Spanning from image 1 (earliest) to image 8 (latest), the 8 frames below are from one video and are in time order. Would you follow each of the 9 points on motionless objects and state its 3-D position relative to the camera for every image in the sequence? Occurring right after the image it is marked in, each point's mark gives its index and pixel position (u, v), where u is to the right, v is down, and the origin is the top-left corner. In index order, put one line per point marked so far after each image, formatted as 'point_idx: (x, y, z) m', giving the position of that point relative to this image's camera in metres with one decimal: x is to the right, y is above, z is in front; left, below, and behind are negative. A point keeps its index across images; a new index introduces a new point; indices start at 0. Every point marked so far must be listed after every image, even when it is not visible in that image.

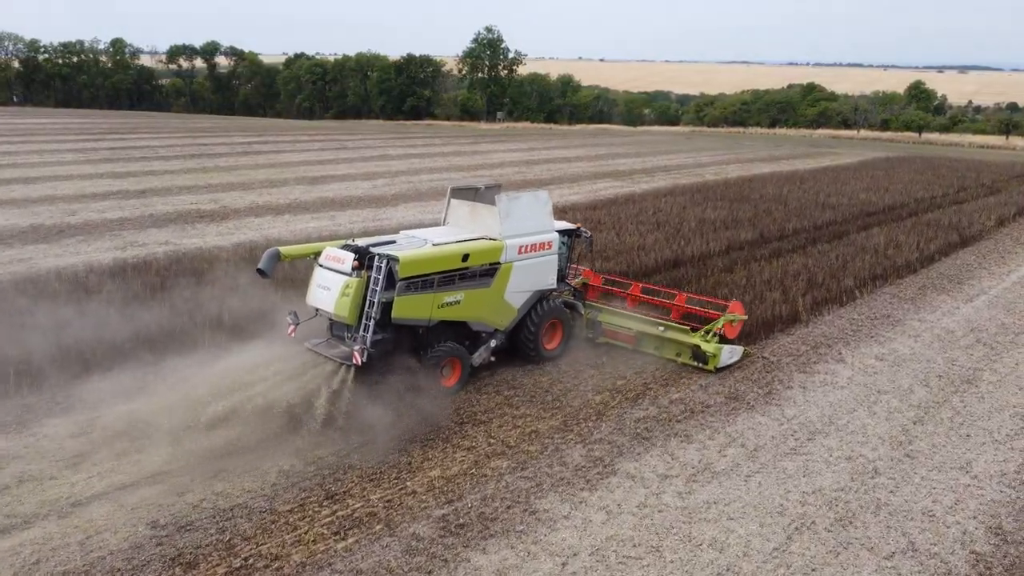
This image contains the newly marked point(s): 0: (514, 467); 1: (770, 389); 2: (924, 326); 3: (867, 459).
0: (0.0, -1.5, +6.6) m
1: (+2.7, -1.1, +8.5) m
2: (+5.6, -0.5, +10.8) m
3: (+3.0, -1.5, +6.9) m
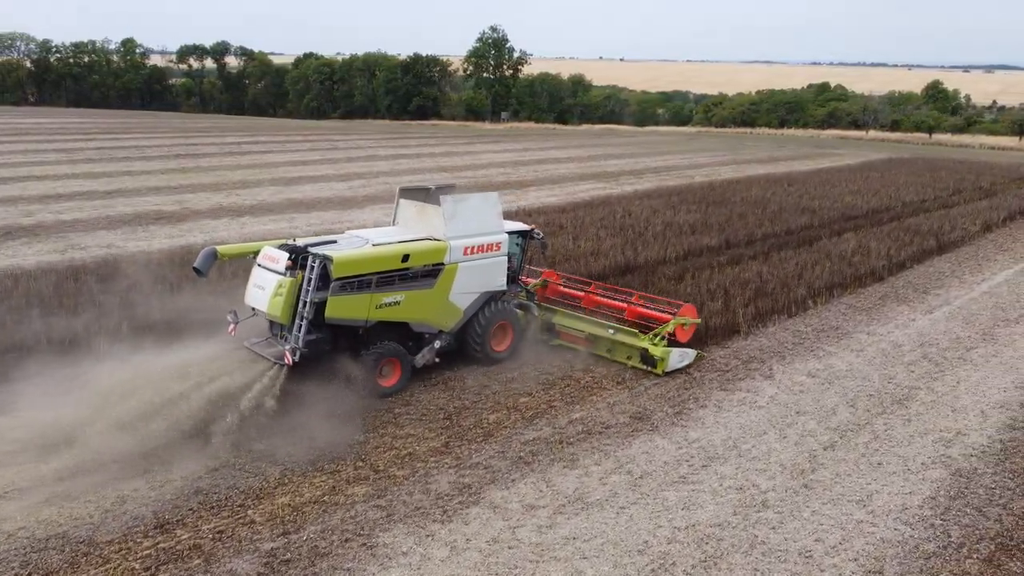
0: (-1.1, -1.6, +6.1) m
1: (+1.7, -1.2, +7.9) m
2: (+4.6, -0.7, +10.2) m
3: (+1.9, -1.6, +6.3) m
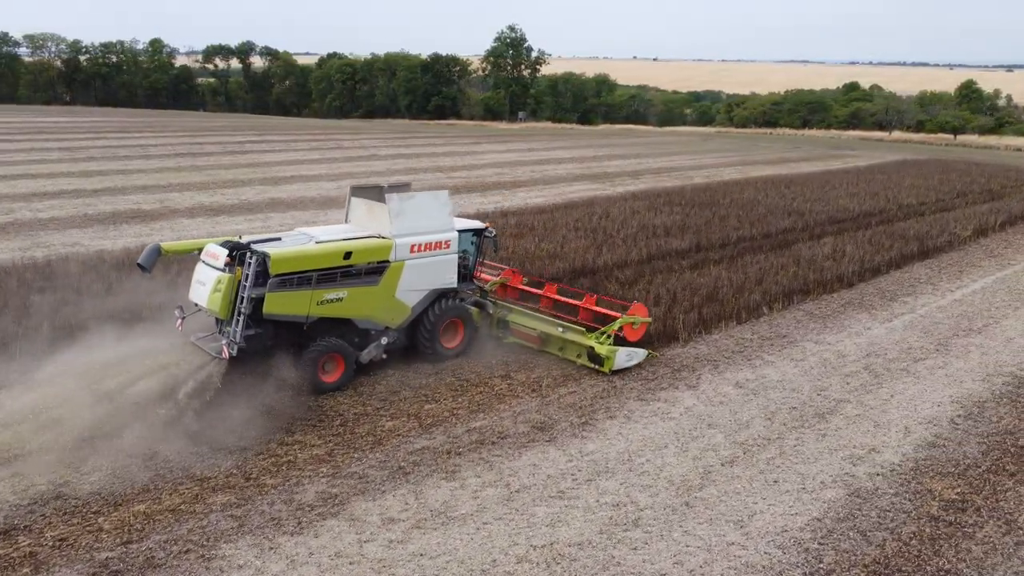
0: (-2.1, -1.6, +6.0) m
1: (+0.7, -1.2, +7.7) m
2: (+3.7, -0.8, +9.8) m
3: (+0.9, -1.7, +6.1) m
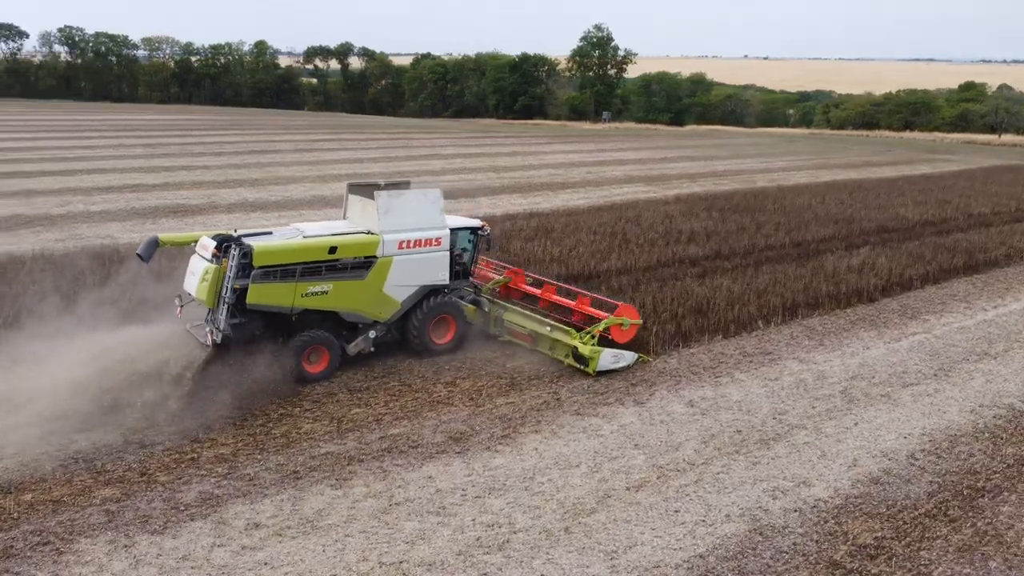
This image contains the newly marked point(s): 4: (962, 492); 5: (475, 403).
0: (-3.0, -1.6, +6.1) m
1: (0.0, -1.3, +7.4) m
2: (+3.3, -0.9, +9.2) m
3: (0.0, -1.7, +5.8) m
4: (+3.6, -1.6, +6.4) m
5: (-0.4, -1.2, +8.0) m
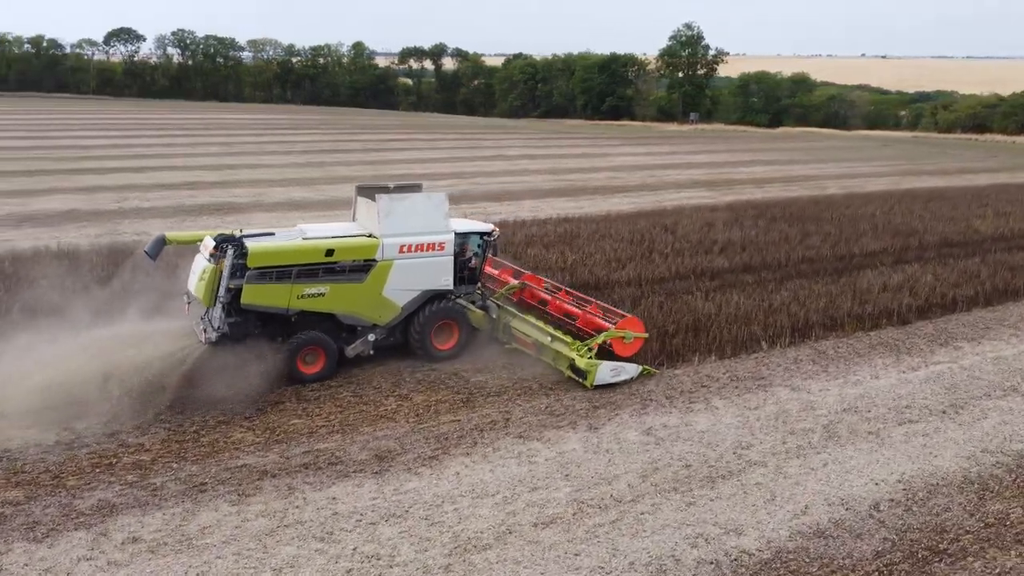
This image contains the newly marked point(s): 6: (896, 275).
0: (-3.8, -1.6, +6.1) m
1: (-0.6, -1.4, +7.0) m
2: (+2.9, -1.1, +8.4) m
3: (-0.8, -1.8, +5.4) m
4: (+2.8, -1.9, +5.6) m
5: (-0.9, -1.3, +7.7) m
6: (+6.0, +0.2, +12.6) m
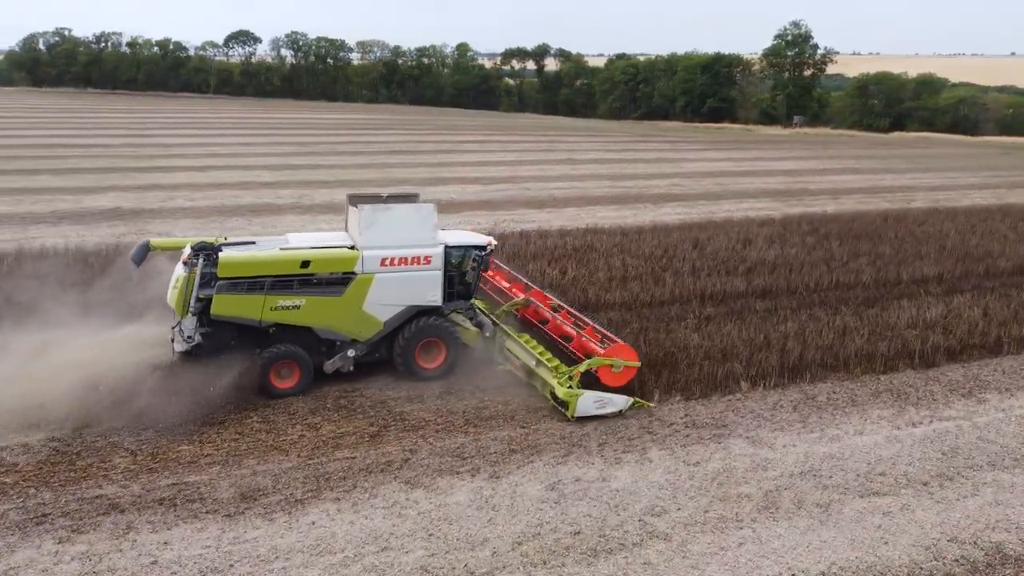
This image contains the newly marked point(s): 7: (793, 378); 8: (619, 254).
0: (-4.9, -1.7, +5.9) m
1: (-1.6, -1.7, +6.4) m
2: (+2.1, -1.5, +7.2) m
3: (-2.0, -2.0, +4.8) m
4: (+1.6, -2.2, +4.5) m
5: (-1.8, -1.5, +7.1) m
6: (+5.8, -0.3, +10.9) m
7: (+3.1, -1.0, +8.9) m
8: (+1.8, +0.6, +13.8) m
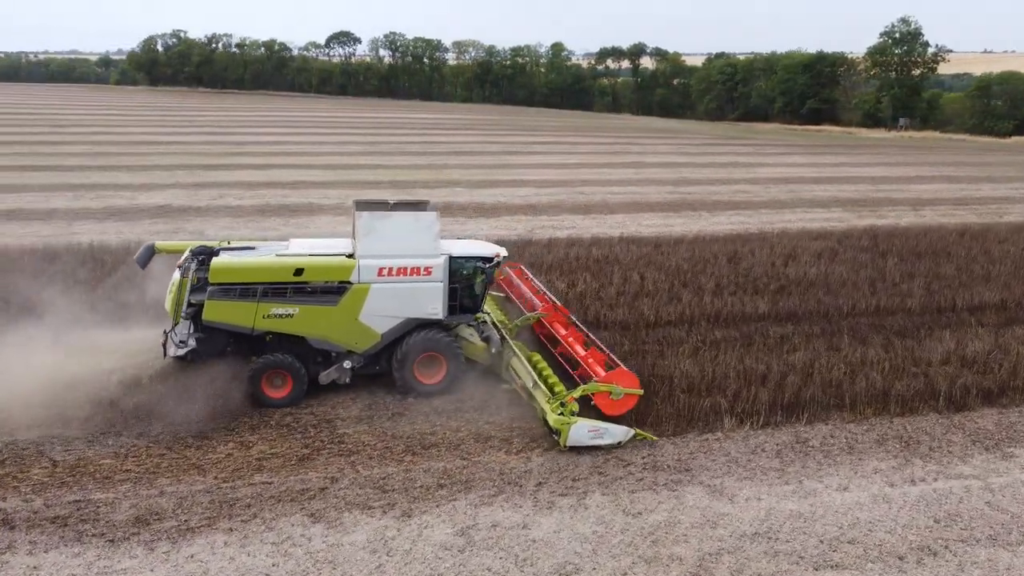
0: (-5.6, -1.7, +5.9) m
1: (-2.3, -1.8, +6.0) m
2: (+1.4, -1.7, +6.4) m
3: (-2.9, -2.1, +4.5) m
4: (+0.6, -2.4, +3.8) m
5: (-2.4, -1.6, +6.7) m
6: (+5.7, -0.6, +9.6) m
7: (+2.7, -1.3, +7.9) m
8: (+2.1, +0.3, +12.9) m
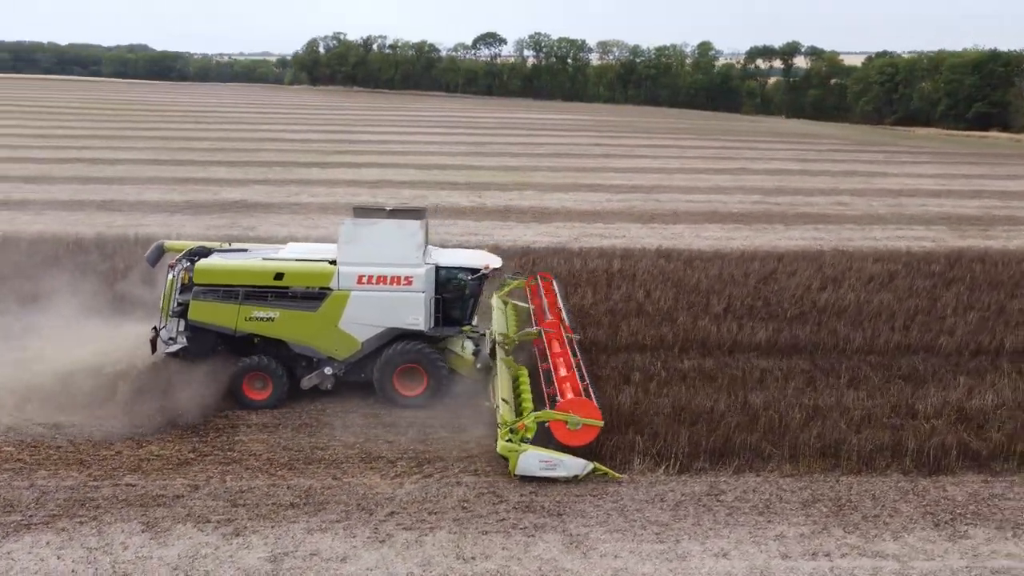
0: (-6.8, -1.6, +6.7) m
1: (-3.5, -1.8, +6.1) m
2: (+0.2, -1.9, +5.8) m
3: (-4.5, -2.1, +4.8) m
4: (-1.1, -2.6, +3.4) m
5: (-3.5, -1.6, +6.8) m
6: (+5.0, -1.1, +8.2) m
7: (+1.7, -1.6, +7.1) m
8: (+2.1, +0.1, +12.1) m
